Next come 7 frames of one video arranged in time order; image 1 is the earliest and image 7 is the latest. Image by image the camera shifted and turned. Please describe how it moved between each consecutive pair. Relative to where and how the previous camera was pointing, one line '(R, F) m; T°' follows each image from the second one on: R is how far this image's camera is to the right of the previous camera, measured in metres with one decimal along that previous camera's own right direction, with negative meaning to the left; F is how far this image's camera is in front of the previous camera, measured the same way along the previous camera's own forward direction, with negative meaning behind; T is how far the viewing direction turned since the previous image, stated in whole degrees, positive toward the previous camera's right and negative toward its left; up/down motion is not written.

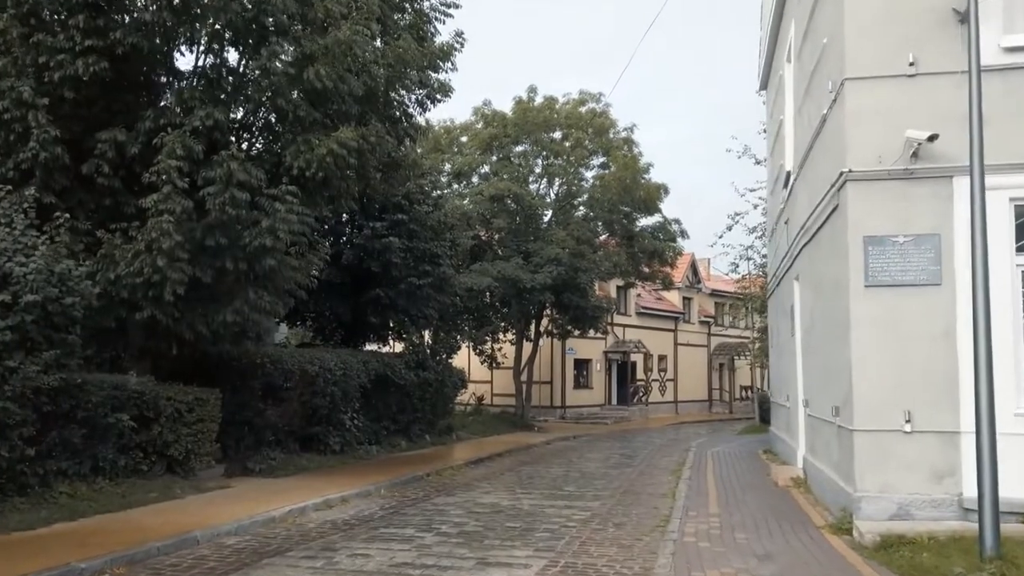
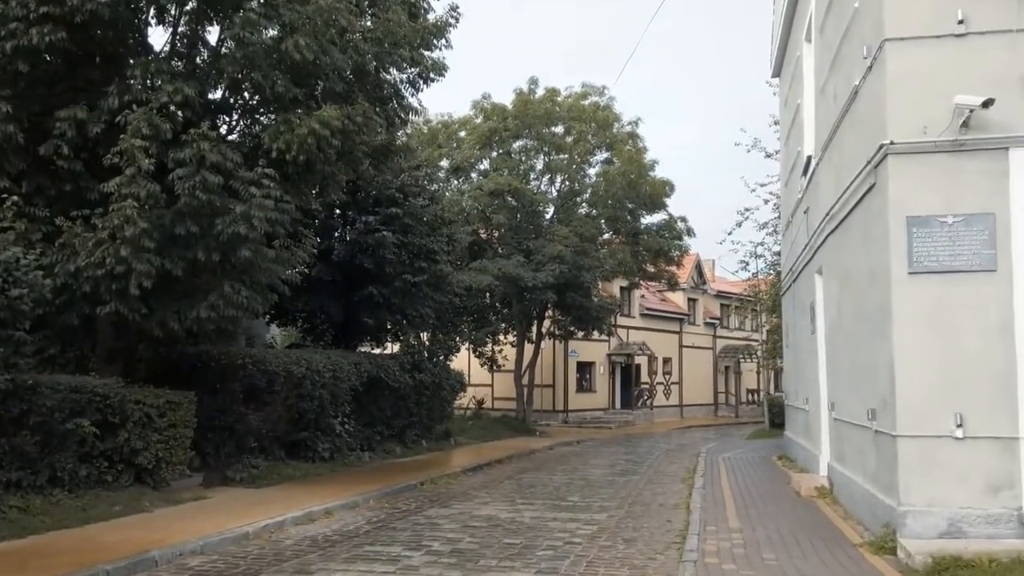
(0.0, +1.1) m; 0°
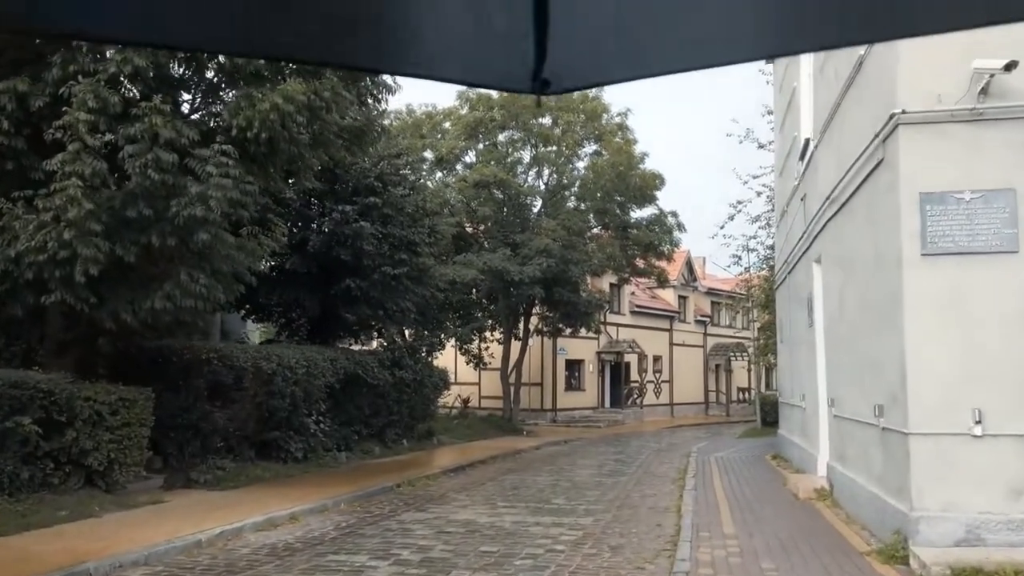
(+0.1, +0.8) m; +1°
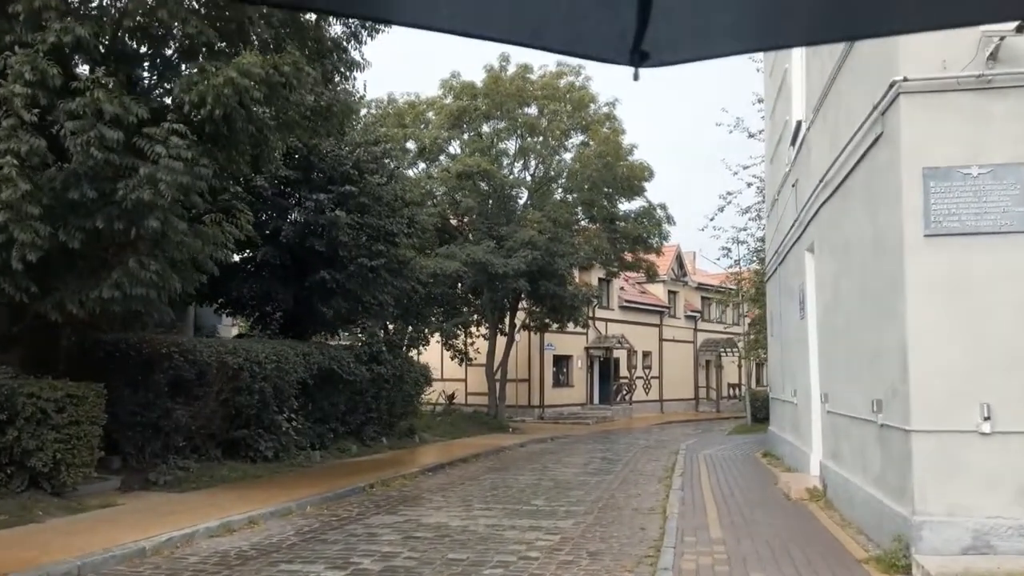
(+0.2, +0.7) m; +1°
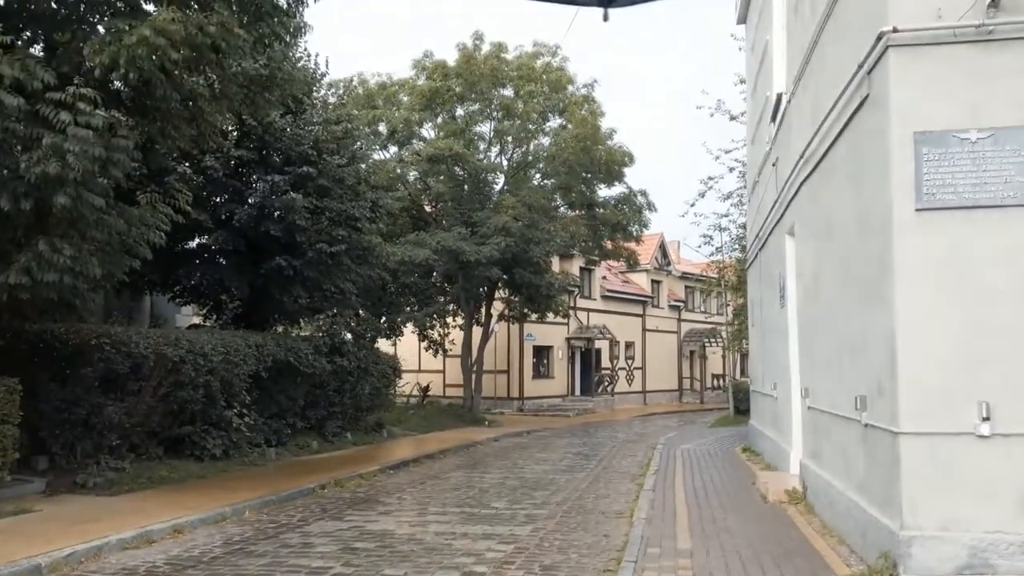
(+0.4, +1.0) m; +1°
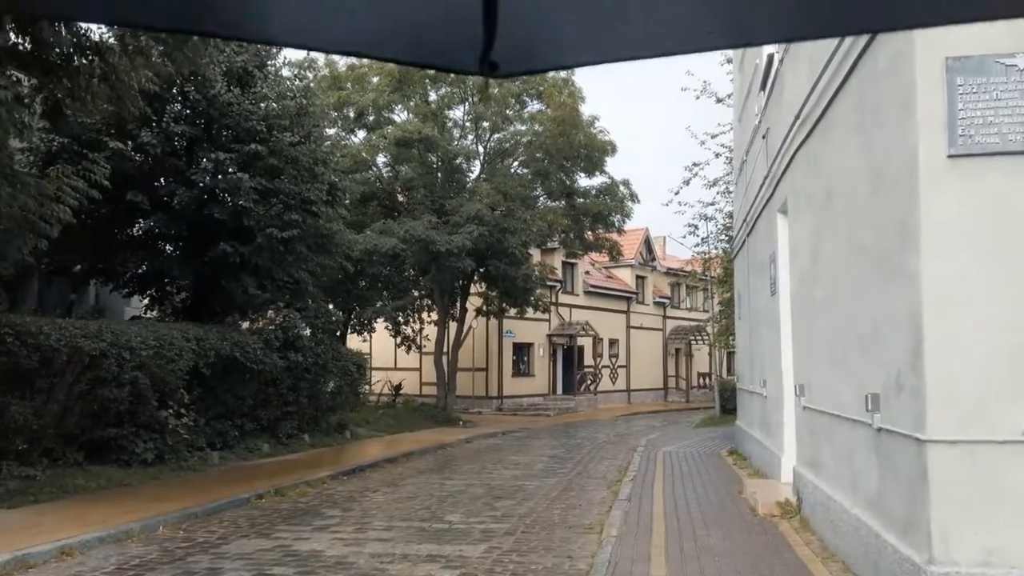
(+0.4, +1.4) m; +1°
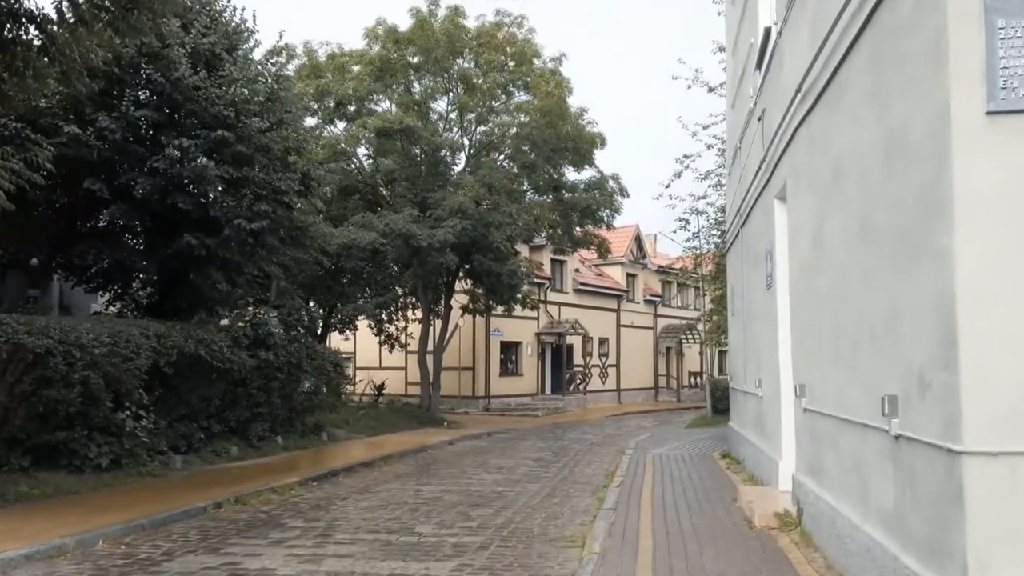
(+0.2, +0.8) m; +1°
